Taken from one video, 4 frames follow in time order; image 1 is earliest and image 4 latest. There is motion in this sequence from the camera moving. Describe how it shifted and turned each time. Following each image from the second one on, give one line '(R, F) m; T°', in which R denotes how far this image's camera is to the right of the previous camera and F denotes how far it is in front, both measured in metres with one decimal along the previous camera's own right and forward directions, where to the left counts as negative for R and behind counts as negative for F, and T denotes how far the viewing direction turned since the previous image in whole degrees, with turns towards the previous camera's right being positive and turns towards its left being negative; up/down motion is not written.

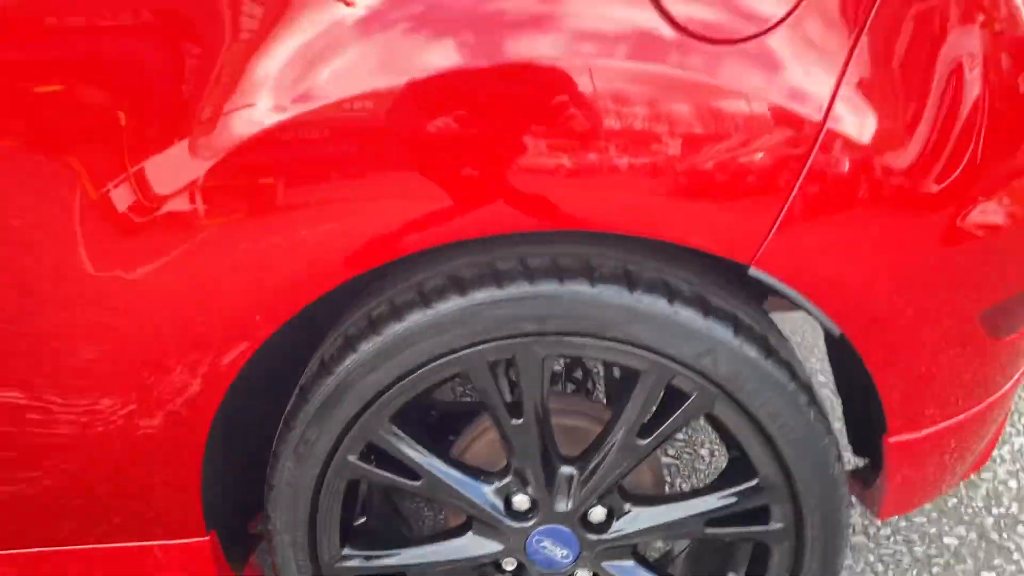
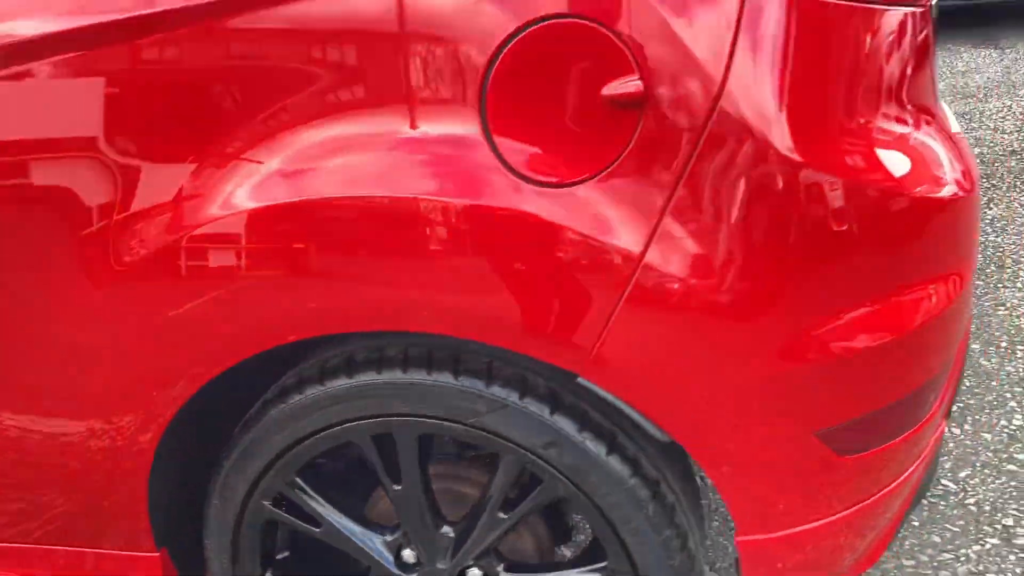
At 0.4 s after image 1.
(-0.1, -0.2) m; +8°
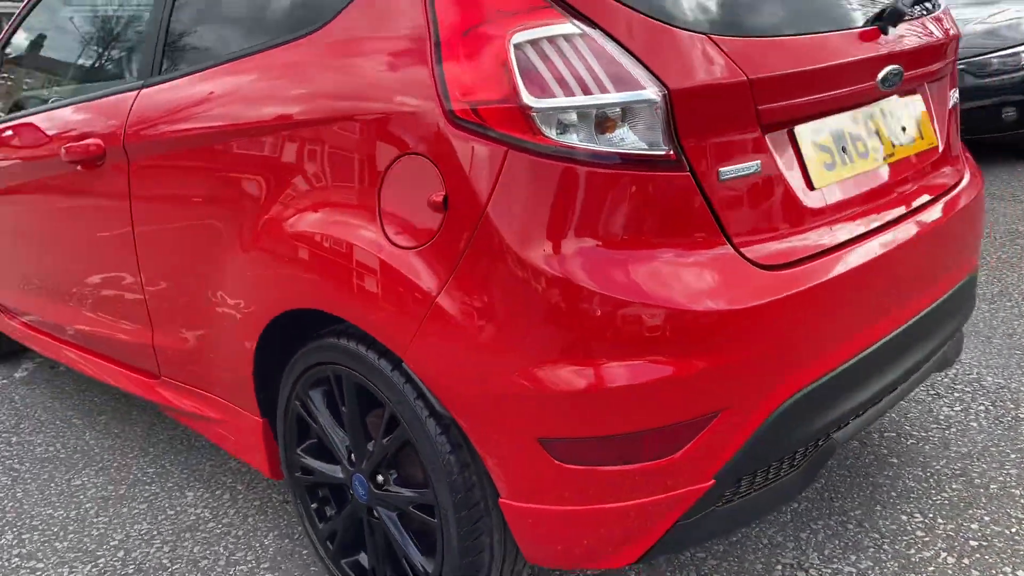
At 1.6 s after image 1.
(+1.0, -0.3) m; -30°
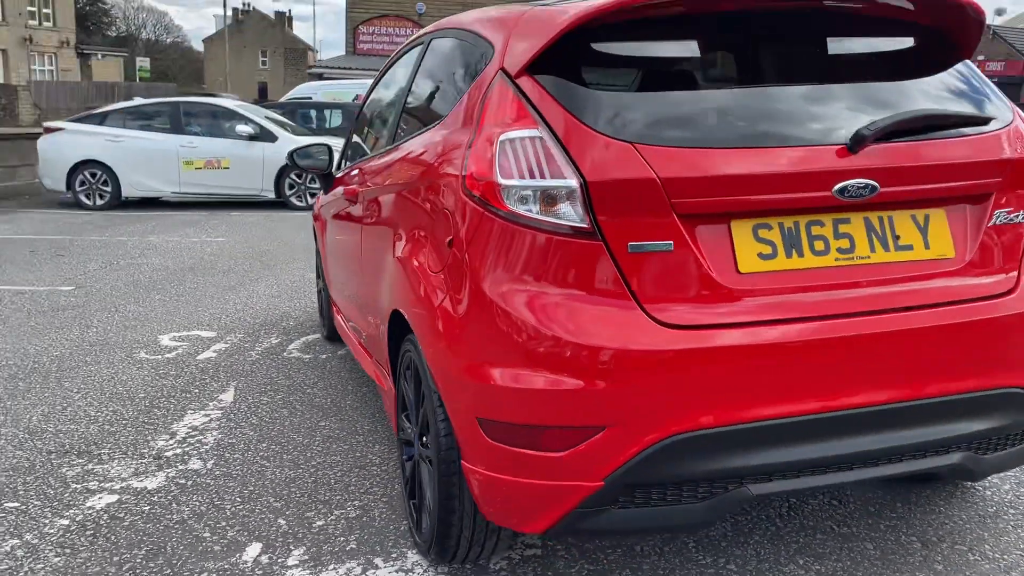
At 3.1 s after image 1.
(+1.0, -0.3) m; -28°
